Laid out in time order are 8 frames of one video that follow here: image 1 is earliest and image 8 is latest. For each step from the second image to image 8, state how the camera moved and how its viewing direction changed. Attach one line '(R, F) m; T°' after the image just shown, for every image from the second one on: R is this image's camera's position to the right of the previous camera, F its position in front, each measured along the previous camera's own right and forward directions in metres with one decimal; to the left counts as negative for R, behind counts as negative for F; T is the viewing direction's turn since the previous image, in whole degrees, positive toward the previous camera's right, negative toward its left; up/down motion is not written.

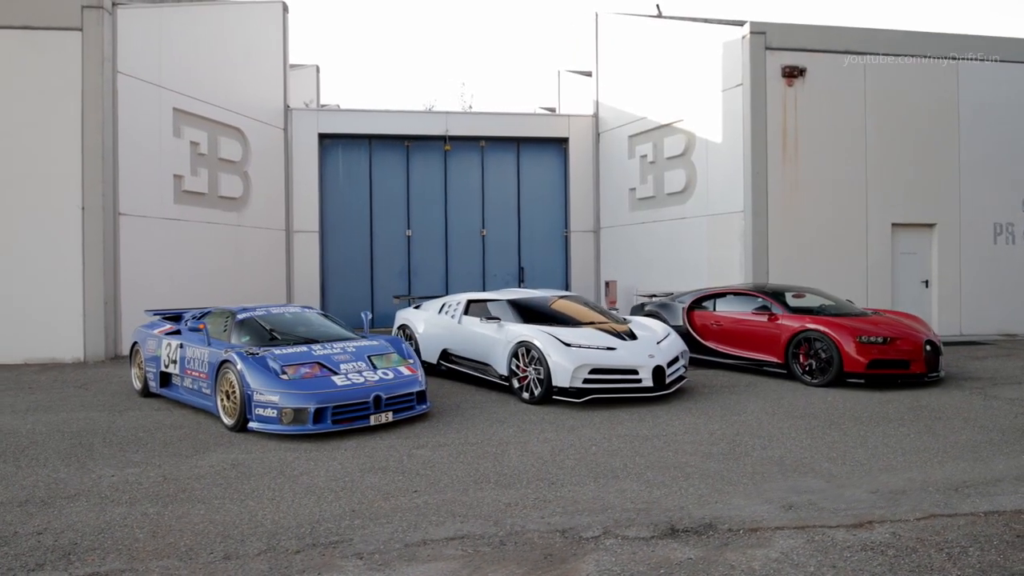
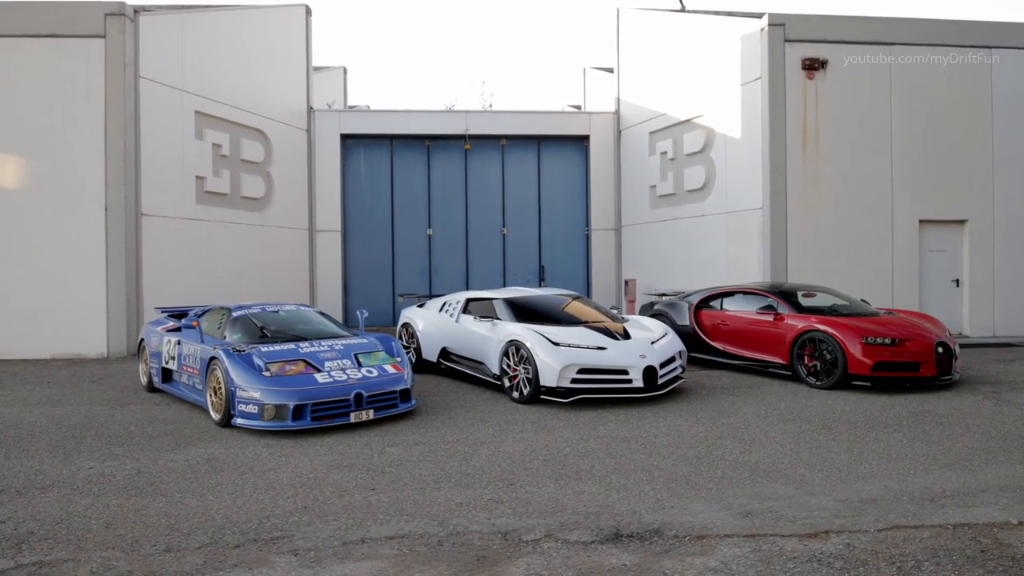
(+0.7, +0.1) m; -4°
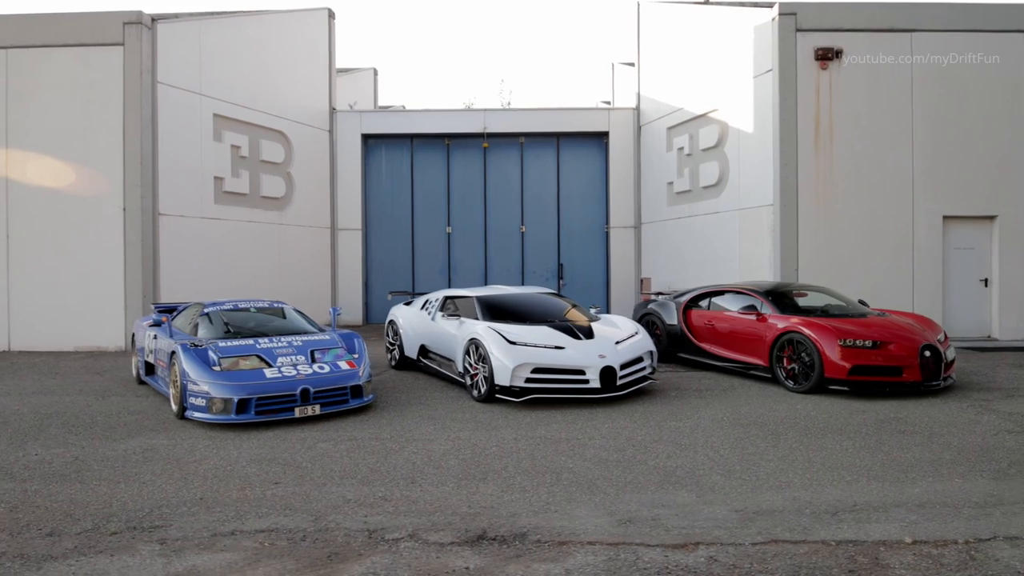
(+1.3, +0.1) m; -6°
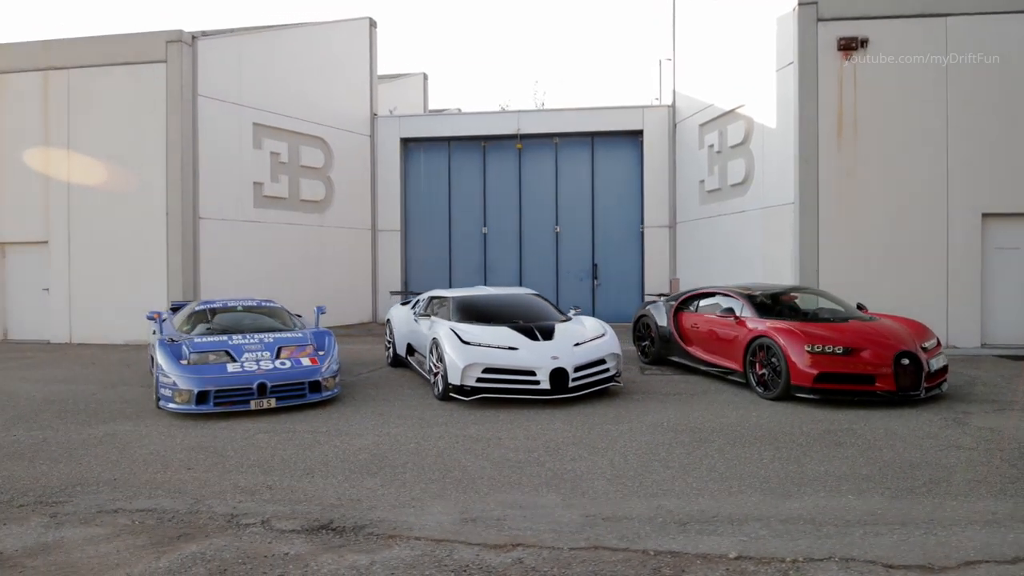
(+1.7, 0.0) m; -8°
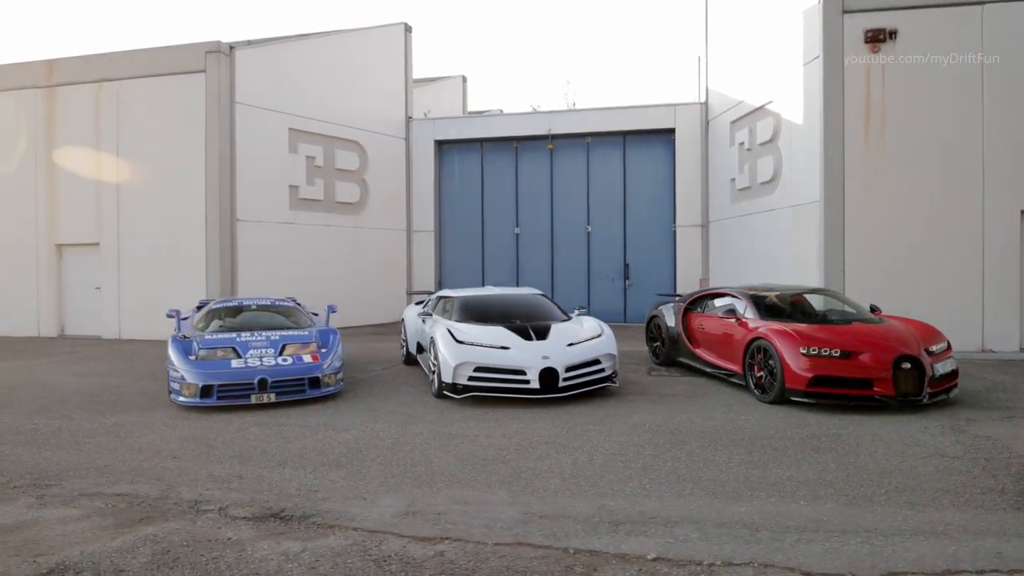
(+0.9, -0.1) m; -5°
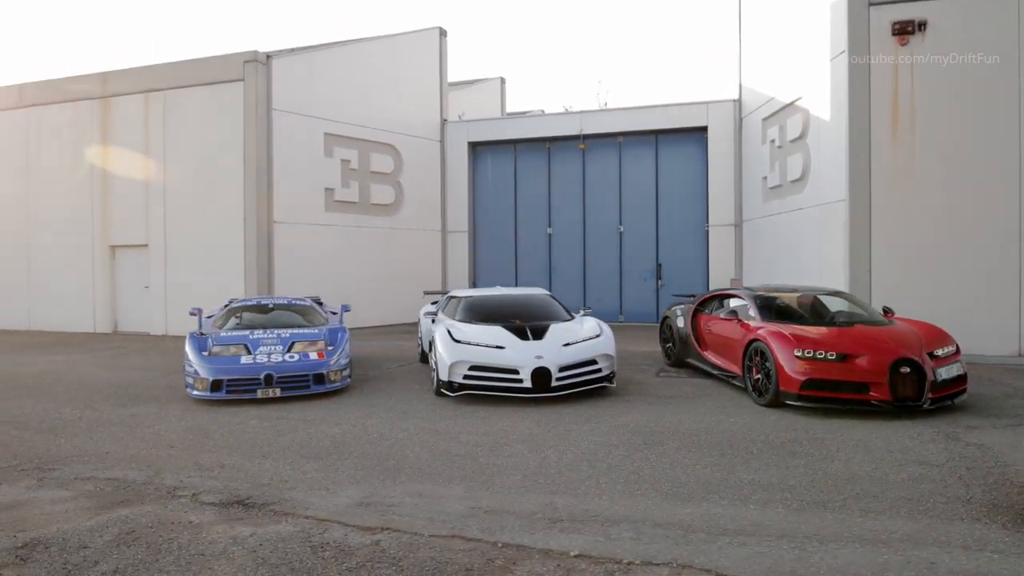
(+0.8, -0.1) m; -5°
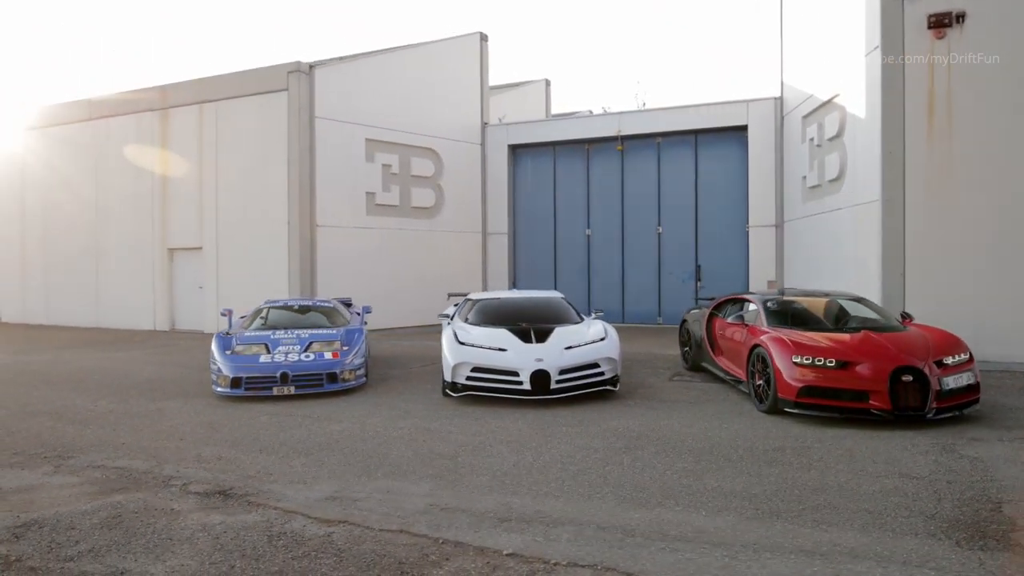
(+0.9, -0.1) m; -6°
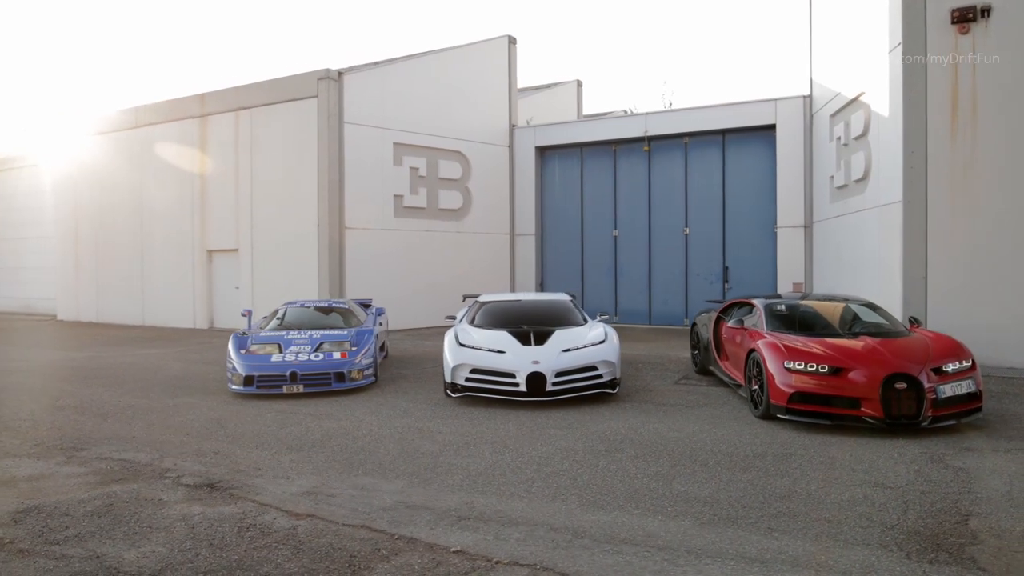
(+0.7, -0.1) m; -4°
